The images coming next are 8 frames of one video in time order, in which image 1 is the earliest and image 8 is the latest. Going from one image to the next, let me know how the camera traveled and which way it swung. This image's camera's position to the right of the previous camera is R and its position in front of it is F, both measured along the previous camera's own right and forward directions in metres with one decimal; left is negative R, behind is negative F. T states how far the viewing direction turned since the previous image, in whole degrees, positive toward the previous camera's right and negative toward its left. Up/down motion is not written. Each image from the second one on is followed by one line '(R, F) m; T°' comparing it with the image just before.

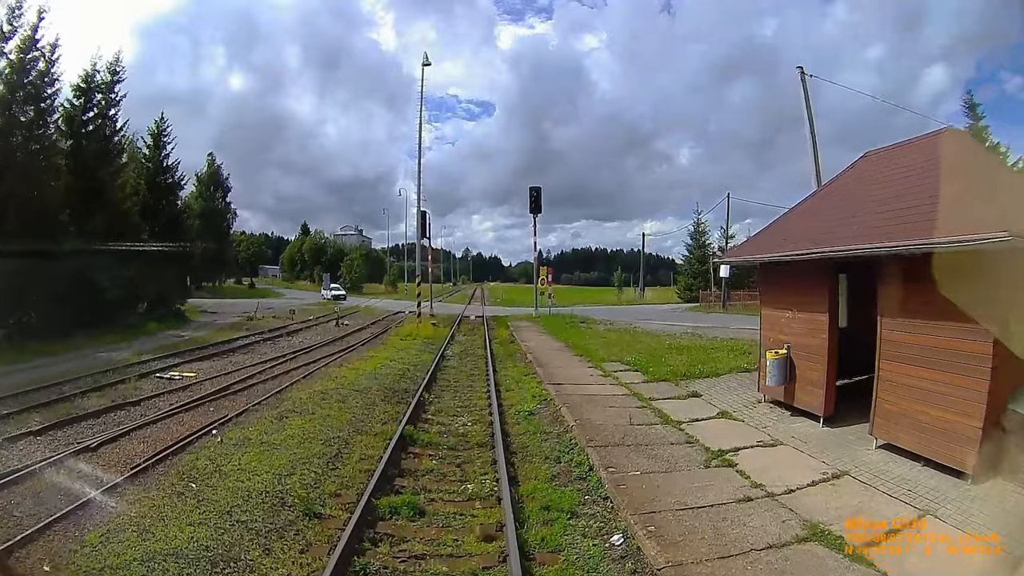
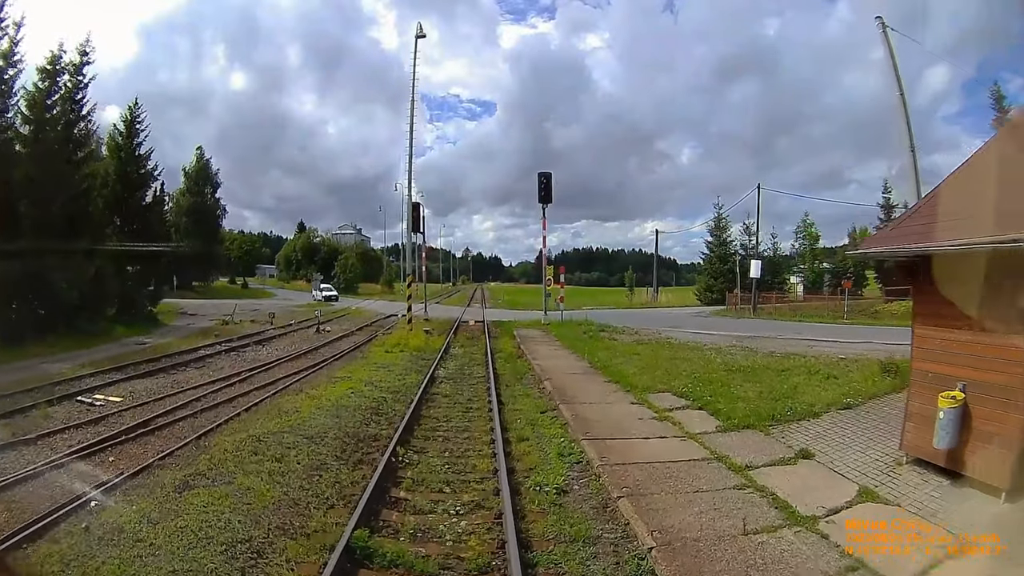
(-0.2, +3.9) m; 0°
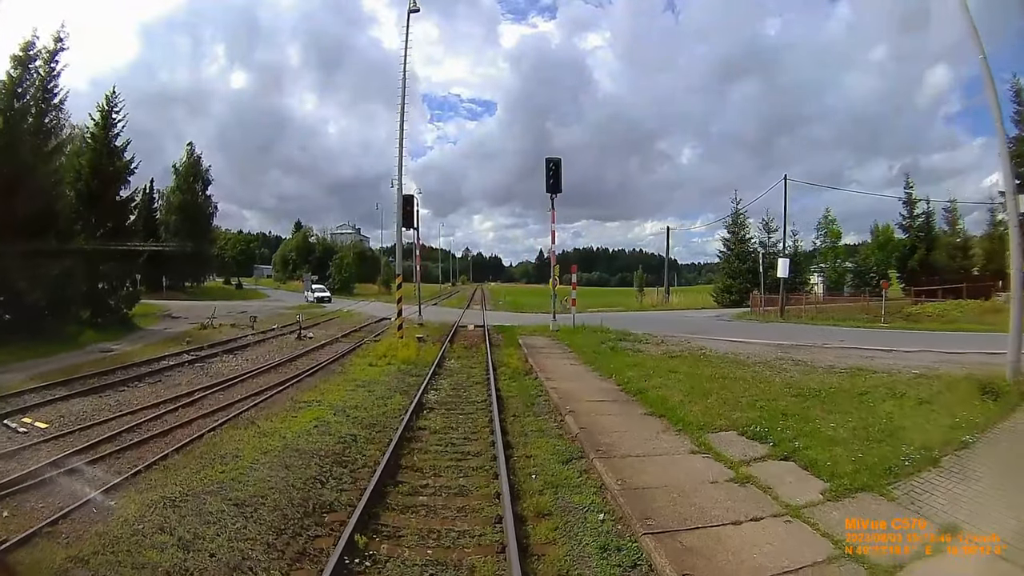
(-0.1, +2.7) m; 0°
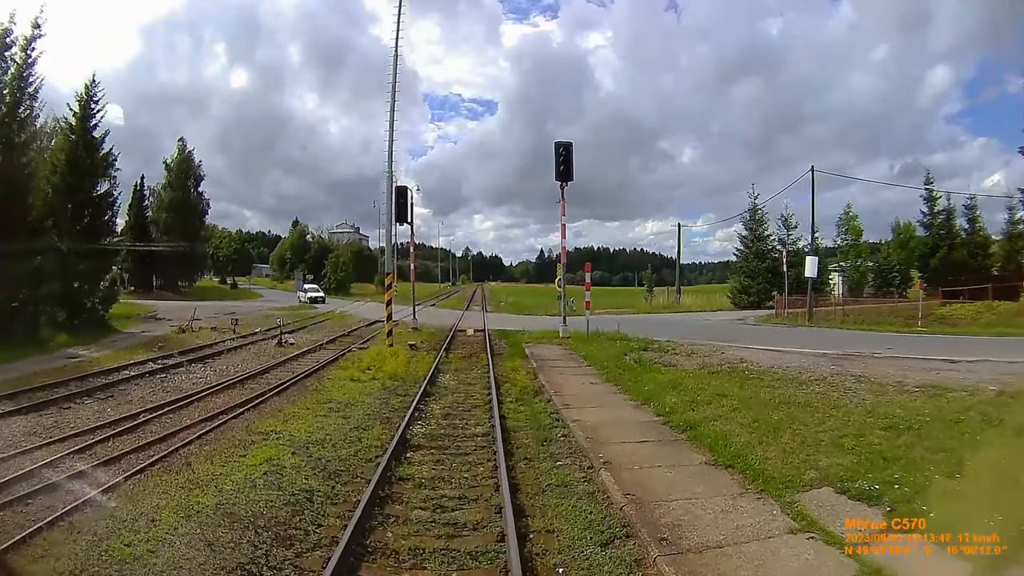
(-0.1, +2.2) m; 0°
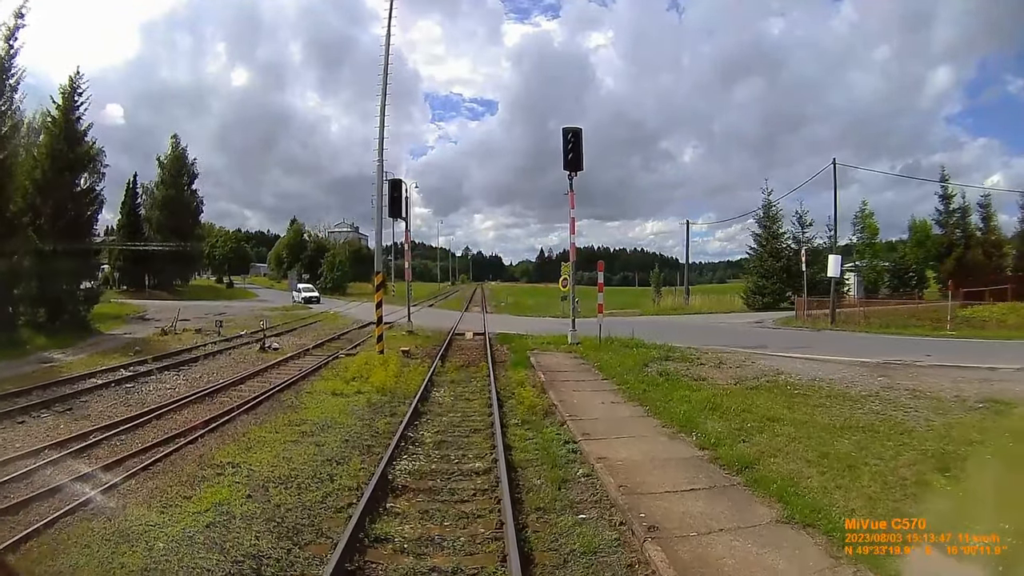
(-0.1, +1.5) m; 0°
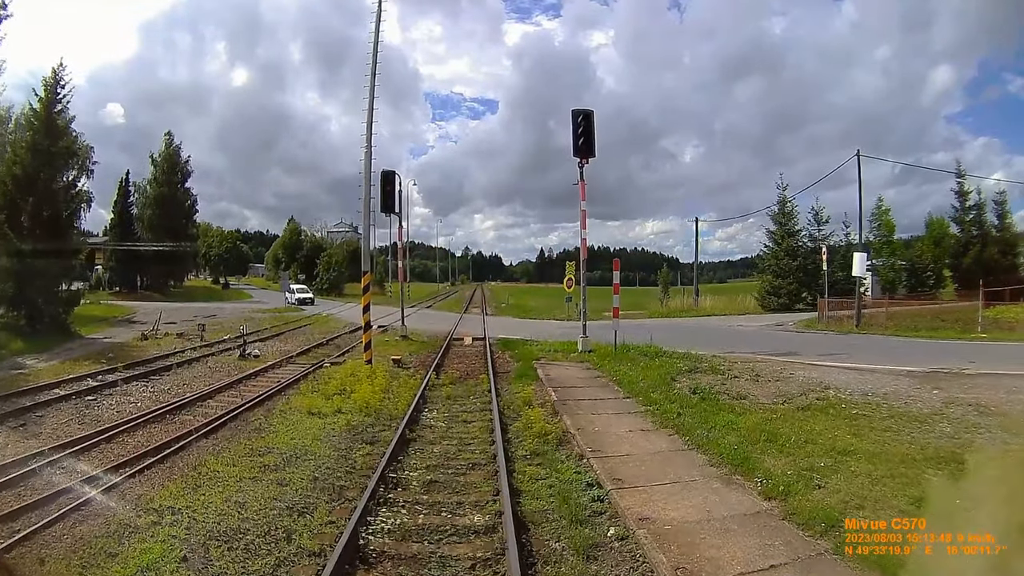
(-0.1, +1.5) m; 0°
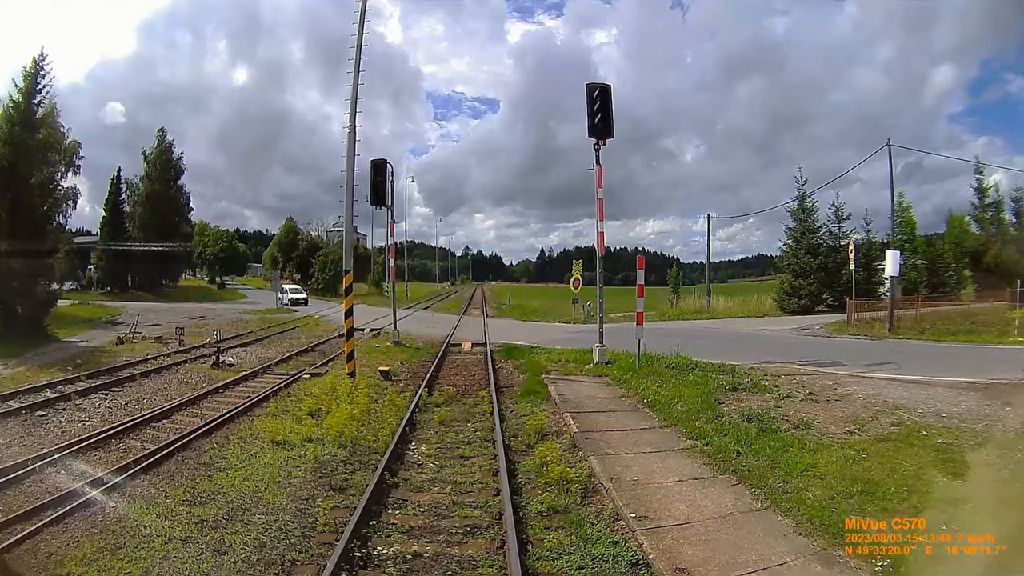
(-0.1, +1.7) m; 0°
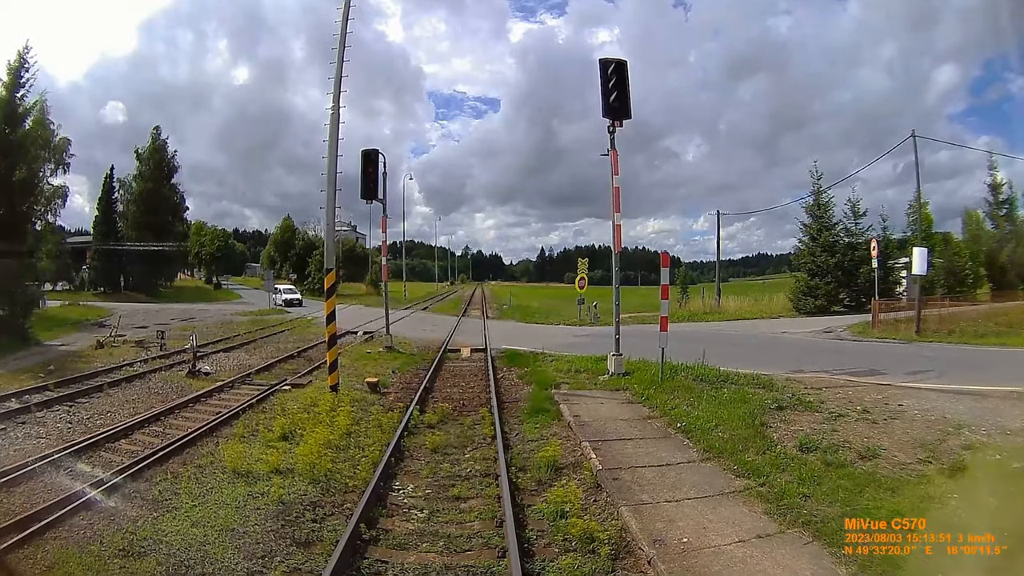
(-0.1, +1.2) m; 0°
